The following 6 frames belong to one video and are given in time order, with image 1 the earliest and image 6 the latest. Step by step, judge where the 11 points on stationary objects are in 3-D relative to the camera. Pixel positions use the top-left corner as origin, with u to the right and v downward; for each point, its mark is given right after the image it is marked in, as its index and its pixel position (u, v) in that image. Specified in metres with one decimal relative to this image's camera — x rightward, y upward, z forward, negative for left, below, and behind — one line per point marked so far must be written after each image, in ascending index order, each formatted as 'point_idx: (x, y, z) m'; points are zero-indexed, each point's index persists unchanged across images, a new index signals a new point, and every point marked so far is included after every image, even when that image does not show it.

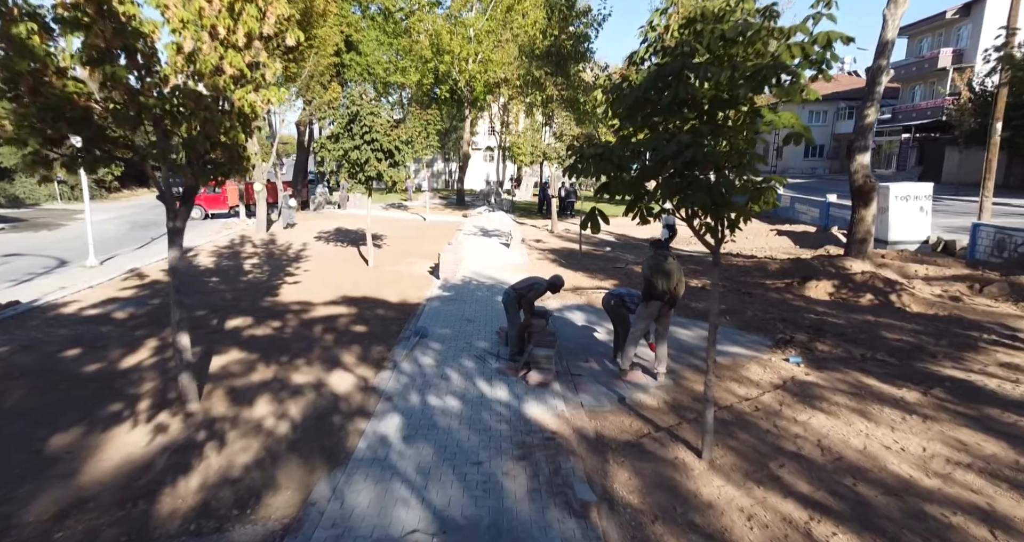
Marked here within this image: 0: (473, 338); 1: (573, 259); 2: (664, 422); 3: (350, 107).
0: (-0.6, -1.2, +7.6) m
1: (+2.0, +0.4, +15.0) m
2: (+1.7, -1.7, +5.2) m
3: (-4.5, +4.5, +12.4) m
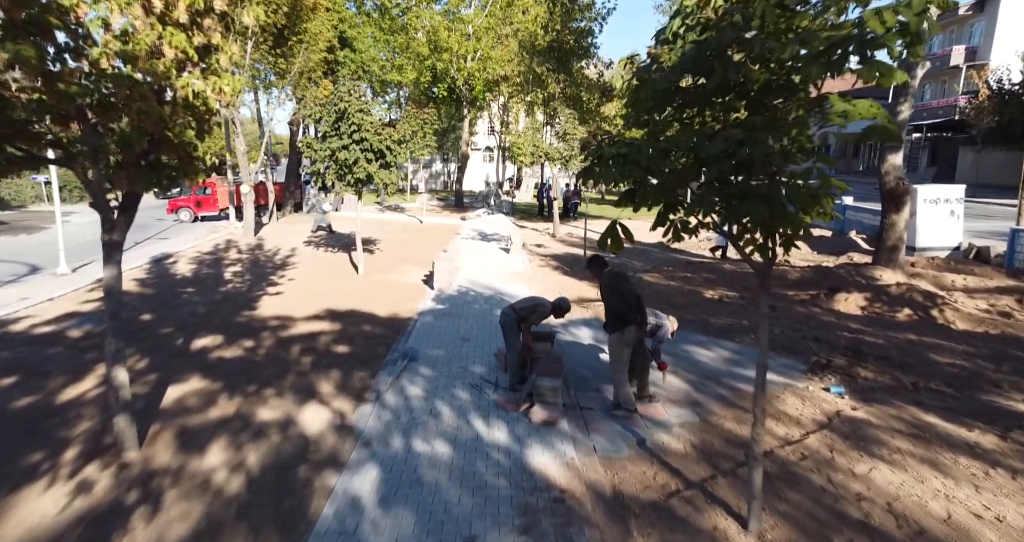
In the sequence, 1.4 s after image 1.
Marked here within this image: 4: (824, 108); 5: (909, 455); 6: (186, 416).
0: (-0.6, -1.4, +6.8) m
1: (+2.0, +0.2, +14.1) m
2: (+1.7, -1.9, +4.3) m
3: (-4.5, +4.2, +11.6) m
4: (+2.2, +1.1, +3.2) m
5: (+3.8, -1.8, +4.4) m
6: (-3.7, -1.6, +5.2) m
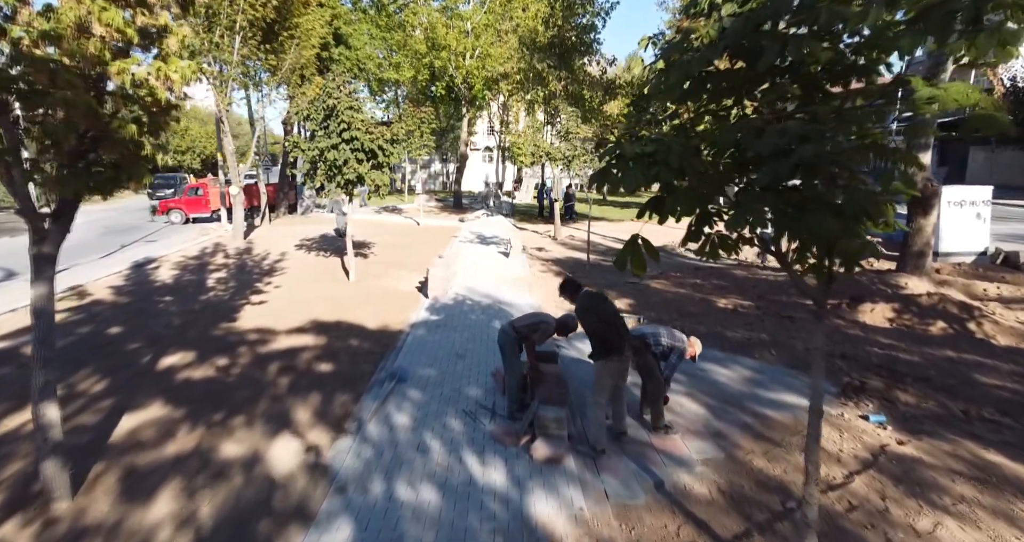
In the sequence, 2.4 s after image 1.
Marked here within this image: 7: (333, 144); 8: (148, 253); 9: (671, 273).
0: (-0.7, -1.5, +6.1) m
1: (+2.0, 0.0, +13.4) m
2: (+1.7, -2.1, +3.7) m
3: (-4.5, +4.1, +10.9) m
4: (+2.1, +1.0, +2.5) m
5: (+3.8, -1.9, +3.8) m
6: (-3.7, -1.8, +4.5) m
7: (-4.3, +3.1, +11.0) m
8: (-11.9, +0.6, +14.9) m
9: (+4.5, -0.1, +12.7) m
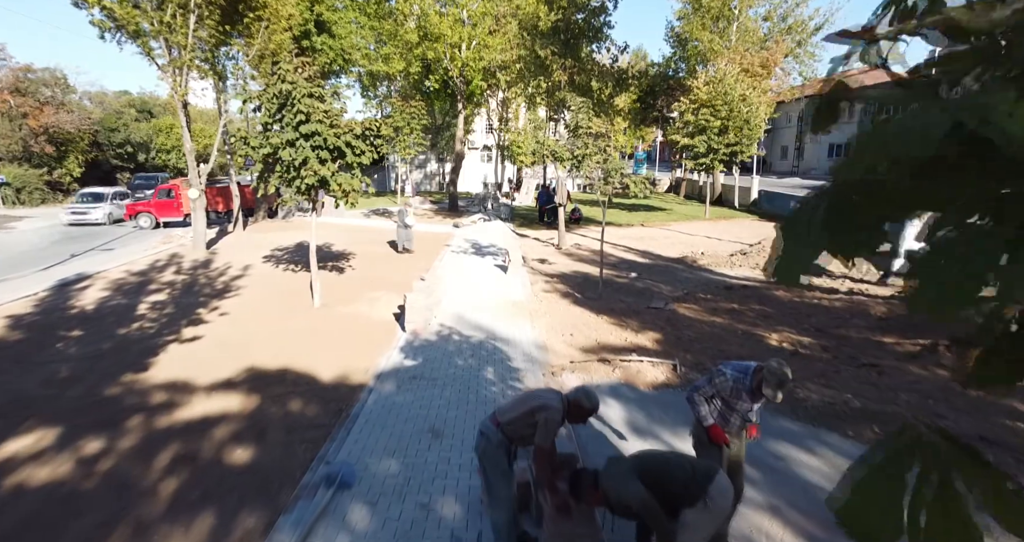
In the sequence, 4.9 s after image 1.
0: (-0.7, -2.0, +4.1) m
1: (+2.0, -0.4, +11.4) m
2: (+1.7, -2.6, +1.6) m
3: (-4.5, +3.6, +8.9) m
4: (+2.1, +0.5, +0.5) m
5: (+3.8, -2.4, +1.7) m
6: (-3.7, -2.3, +2.5) m
7: (-4.4, +2.6, +9.0) m
8: (-12.0, +0.1, +12.8) m
9: (+4.4, -0.6, +10.7) m
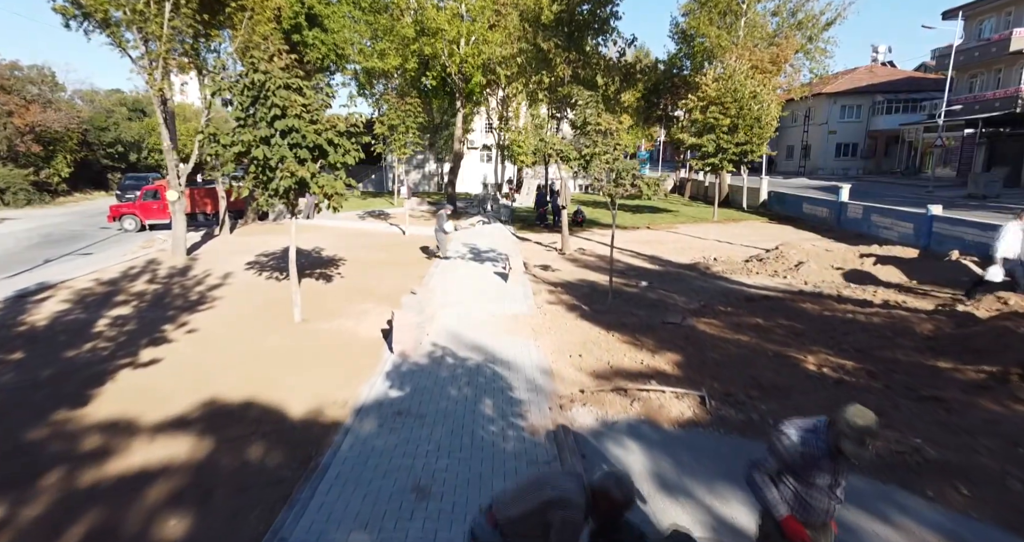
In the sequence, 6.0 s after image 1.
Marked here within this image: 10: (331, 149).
0: (-0.7, -2.2, +3.1) m
1: (+2.0, -0.7, +10.5) m
2: (+1.7, -2.8, +0.7) m
3: (-4.5, +3.4, +8.0) m
4: (+2.1, +0.3, -0.5) m
5: (+3.8, -2.6, +0.8) m
6: (-3.7, -2.5, +1.5) m
7: (-4.3, +2.4, +8.0) m
8: (-11.9, -0.1, +11.9) m
9: (+4.4, -0.8, +9.8) m
10: (-3.4, +2.3, +8.6) m
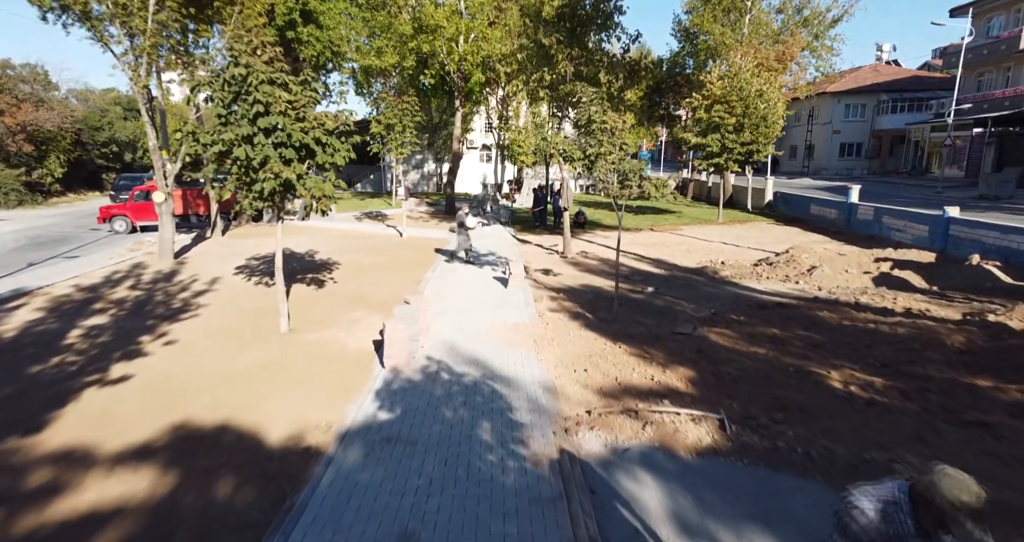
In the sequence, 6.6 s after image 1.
0: (-0.7, -2.3, +2.6) m
1: (+2.0, -0.8, +9.9) m
2: (+1.7, -2.9, +0.1) m
3: (-4.5, +3.3, +7.4) m
4: (+2.1, +0.1, -1.0) m
5: (+3.8, -2.8, +0.3) m
6: (-3.7, -2.6, +1.0) m
7: (-4.3, +2.2, +7.5) m
8: (-11.9, -0.2, +11.4) m
9: (+4.5, -0.9, +9.2) m
10: (-3.4, +2.2, +8.0) m
